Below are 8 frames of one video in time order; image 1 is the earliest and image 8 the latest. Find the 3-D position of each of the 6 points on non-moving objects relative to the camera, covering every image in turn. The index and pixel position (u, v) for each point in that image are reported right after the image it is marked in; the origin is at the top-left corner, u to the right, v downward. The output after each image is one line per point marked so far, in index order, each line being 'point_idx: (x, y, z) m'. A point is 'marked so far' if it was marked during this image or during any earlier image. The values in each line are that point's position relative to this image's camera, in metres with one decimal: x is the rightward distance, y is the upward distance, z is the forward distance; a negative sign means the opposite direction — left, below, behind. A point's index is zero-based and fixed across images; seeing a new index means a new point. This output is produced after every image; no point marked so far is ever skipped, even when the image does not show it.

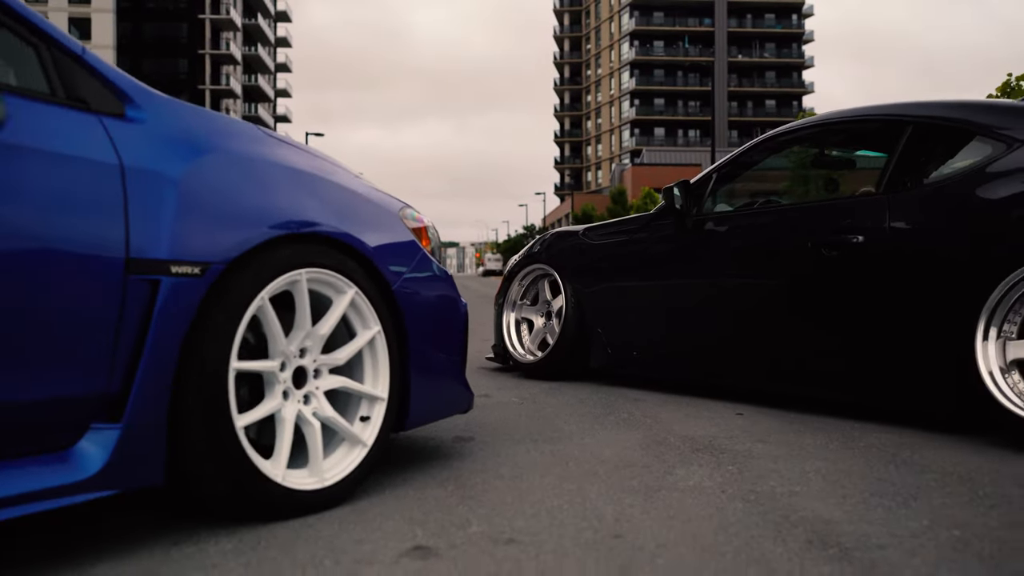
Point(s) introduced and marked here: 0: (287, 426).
0: (-0.6, -0.4, +2.5) m
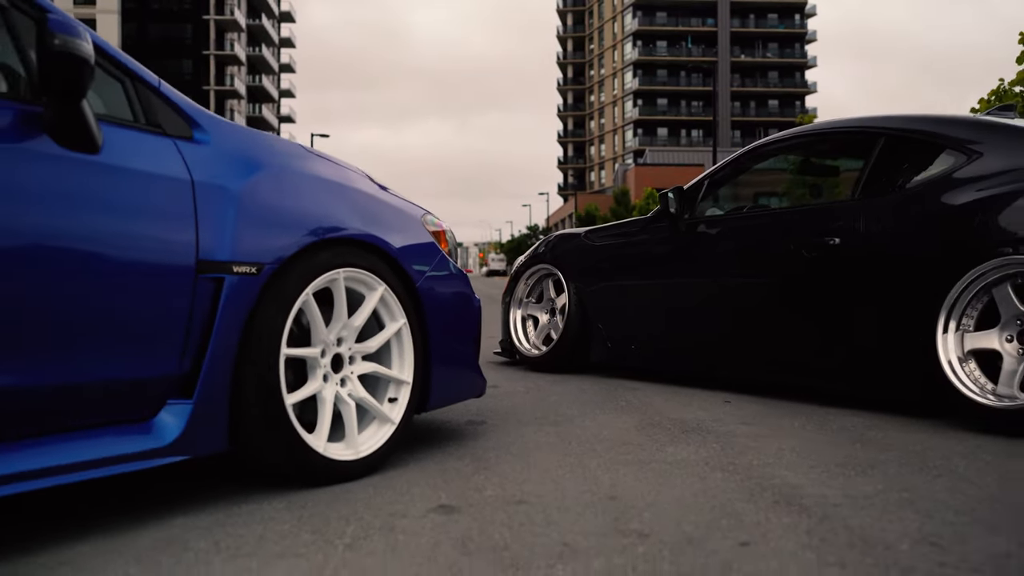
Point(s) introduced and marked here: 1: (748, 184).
0: (-0.6, -0.4, +2.9) m
1: (+1.4, +0.6, +5.1) m
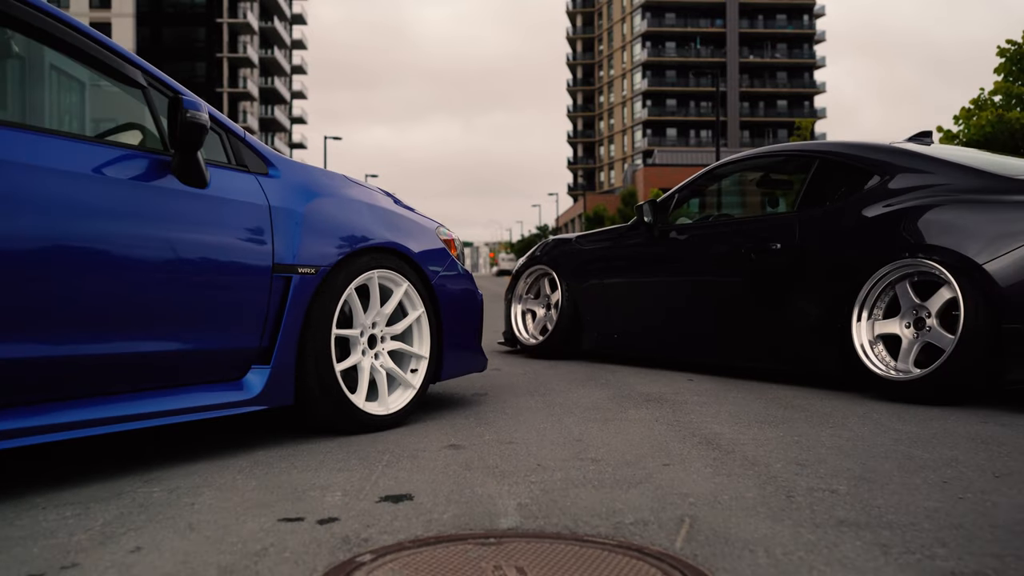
0: (-0.6, -0.3, +3.9) m
1: (+1.4, +0.6, +6.1) m
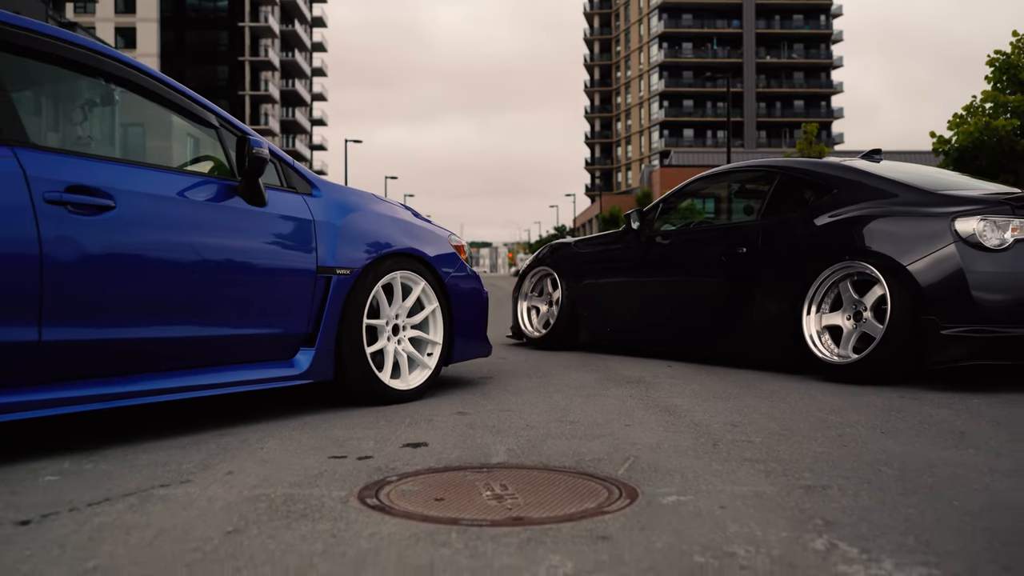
0: (-0.6, -0.3, +4.8) m
1: (+1.4, +0.6, +6.9) m
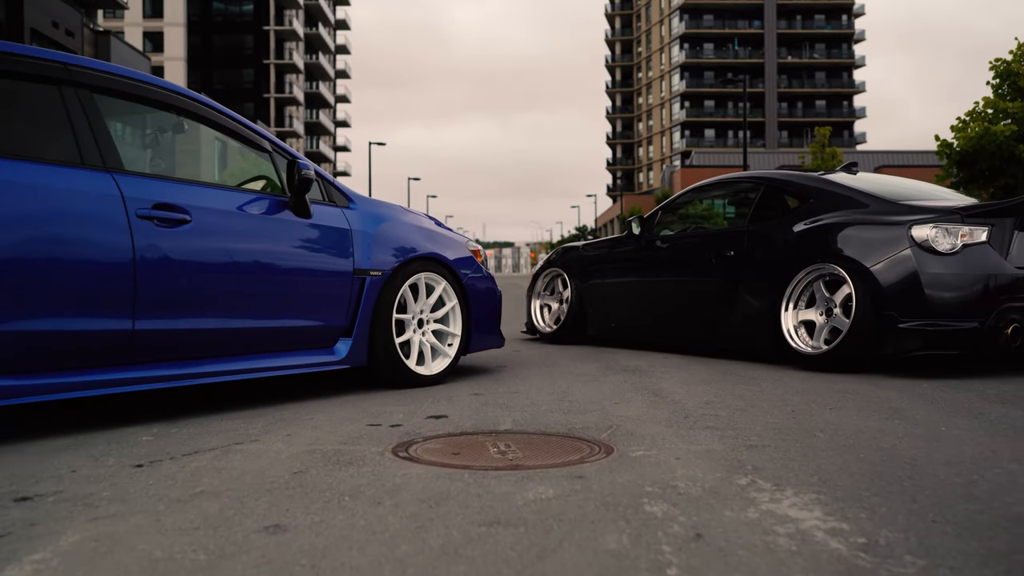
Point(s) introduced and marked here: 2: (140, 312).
0: (-0.6, -0.3, +5.5) m
1: (+1.5, +0.6, +7.6) m
2: (-1.7, -0.1, +4.2) m
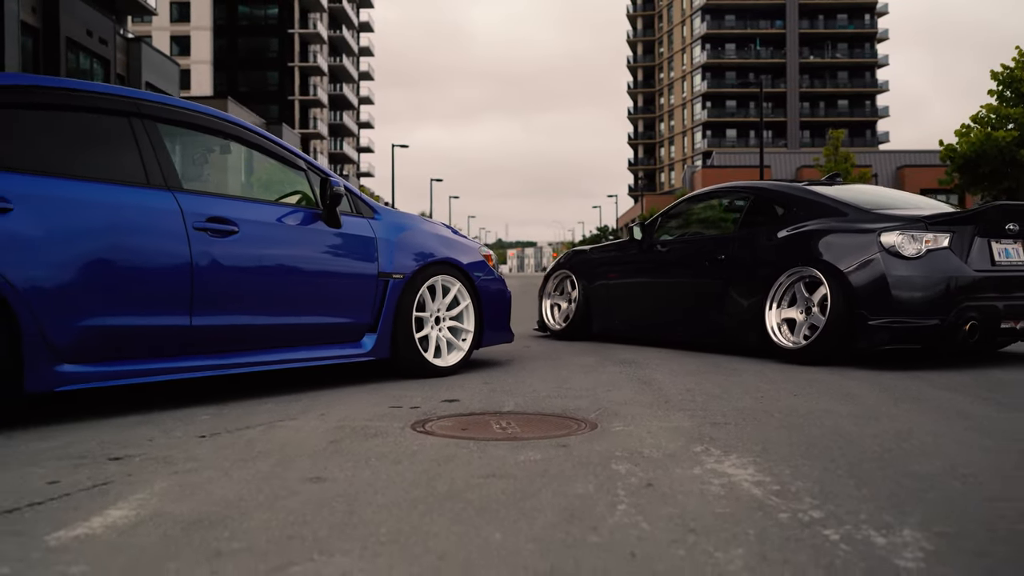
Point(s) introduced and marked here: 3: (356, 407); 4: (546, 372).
0: (-0.5, -0.3, +6.2) m
1: (+1.6, +0.6, +8.2) m
2: (-1.7, -0.1, +4.9) m
3: (-0.8, -0.6, +4.8) m
4: (+0.2, -0.6, +6.5) m
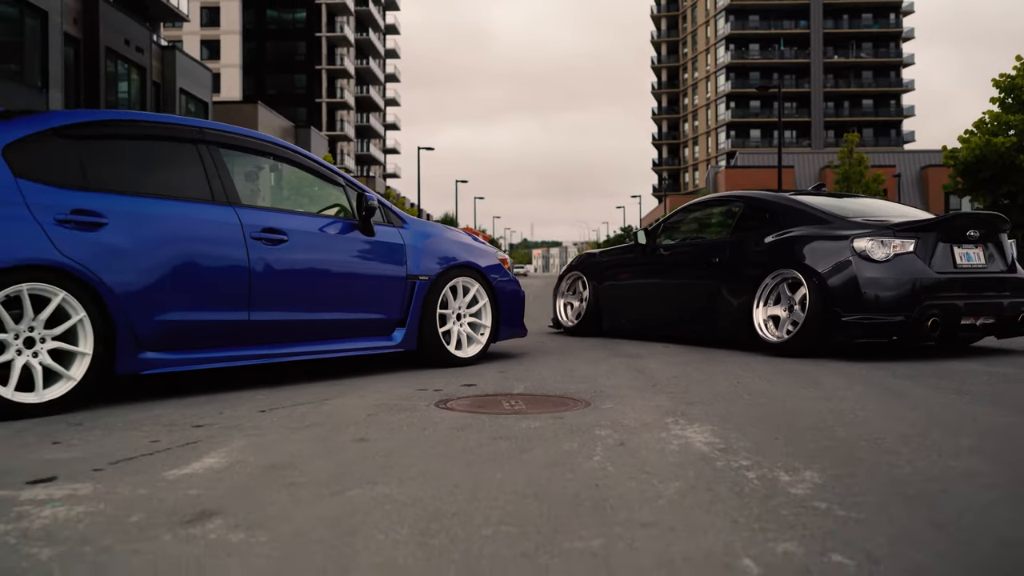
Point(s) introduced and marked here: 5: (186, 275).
0: (-0.4, -0.3, +7.0) m
1: (+1.7, +0.6, +9.0) m
2: (-1.6, -0.1, +5.8) m
3: (-0.7, -0.6, +5.7) m
4: (+0.3, -0.6, +7.3) m
5: (-1.9, +0.1, +5.4) m
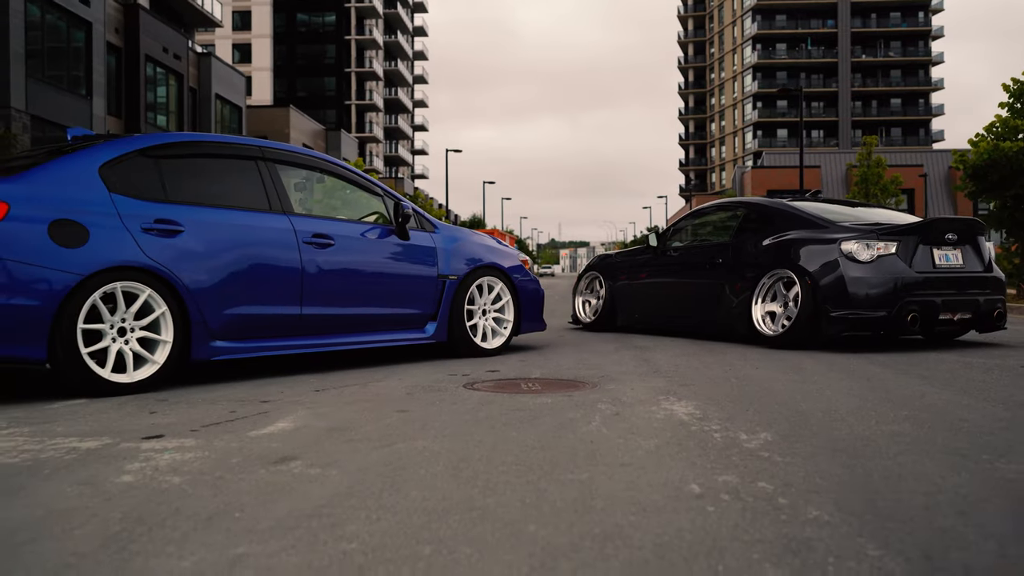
0: (-0.3, -0.3, +7.9) m
1: (+2.0, +0.6, +9.8) m
2: (-1.5, -0.1, +6.7) m
3: (-0.6, -0.6, +6.5) m
4: (+0.5, -0.6, +8.1) m
5: (-1.8, +0.1, +6.3) m
